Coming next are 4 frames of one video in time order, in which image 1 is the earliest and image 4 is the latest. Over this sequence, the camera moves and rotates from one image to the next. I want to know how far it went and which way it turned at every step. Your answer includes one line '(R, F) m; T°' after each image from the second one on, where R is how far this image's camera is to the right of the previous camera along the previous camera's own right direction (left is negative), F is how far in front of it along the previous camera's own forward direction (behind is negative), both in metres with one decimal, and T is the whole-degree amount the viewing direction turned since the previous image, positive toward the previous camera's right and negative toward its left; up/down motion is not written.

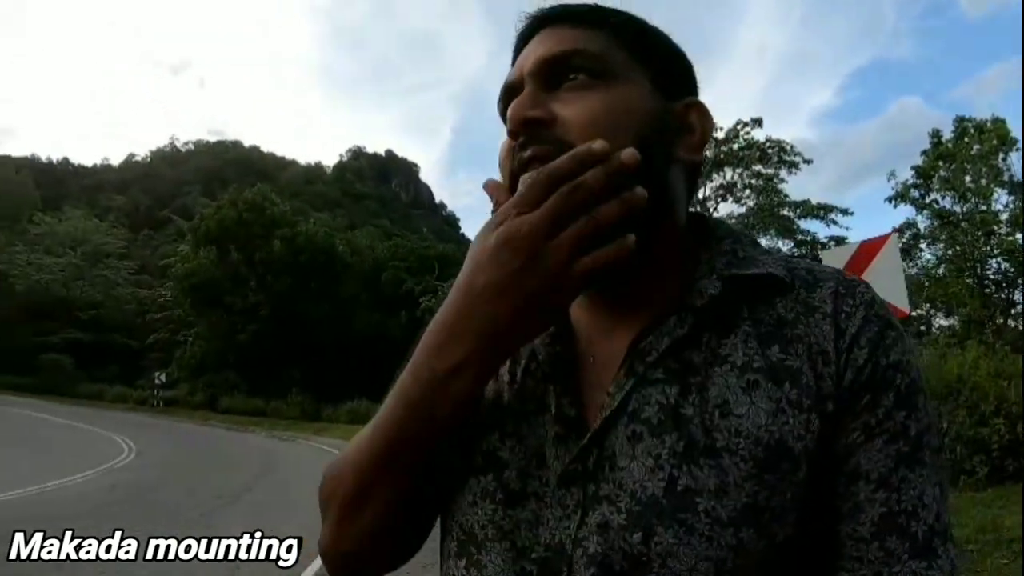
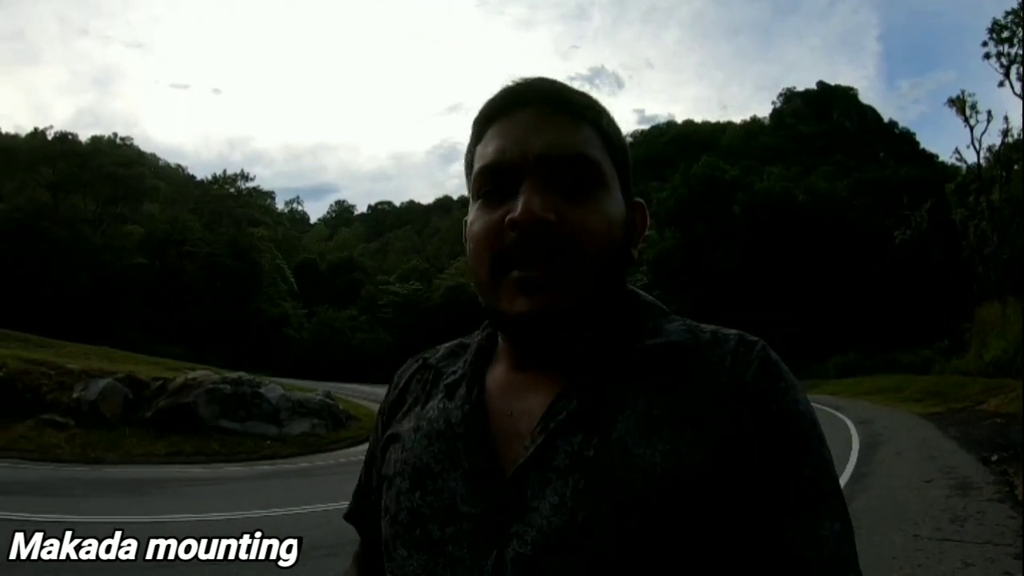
(+1.4, +0.6) m; -37°
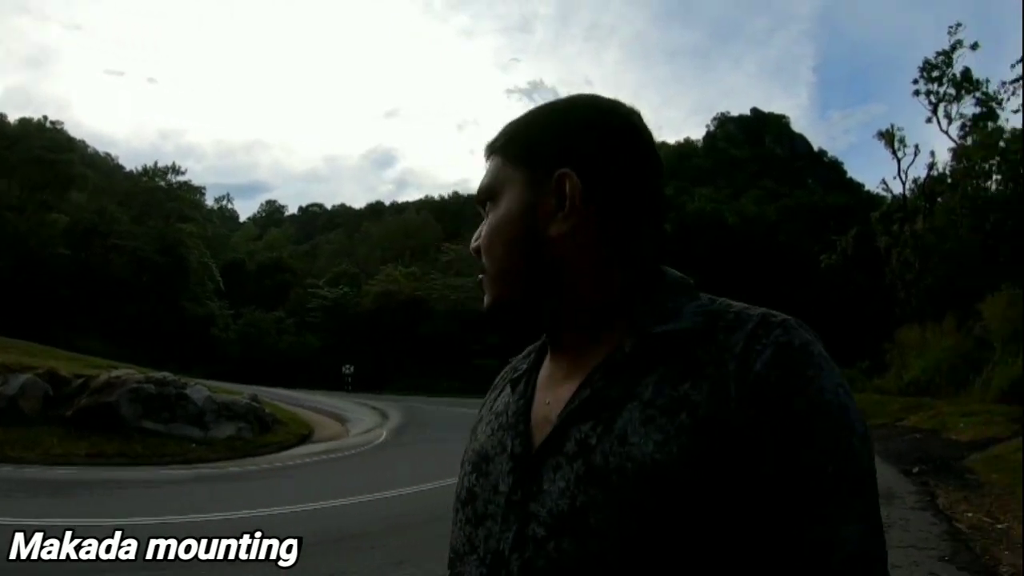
(-0.3, 0.0) m; +6°
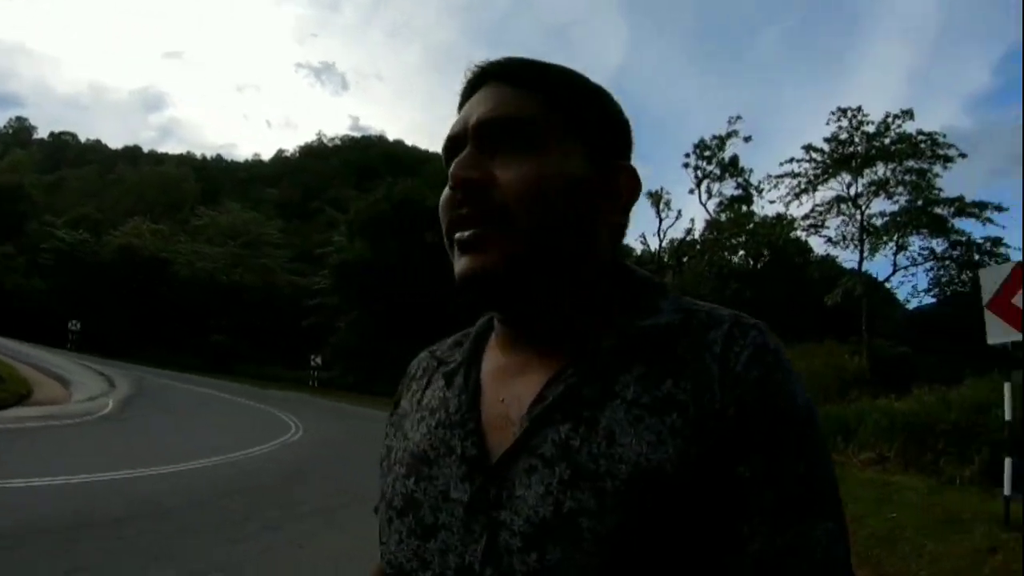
(-1.0, +0.1) m; +20°
